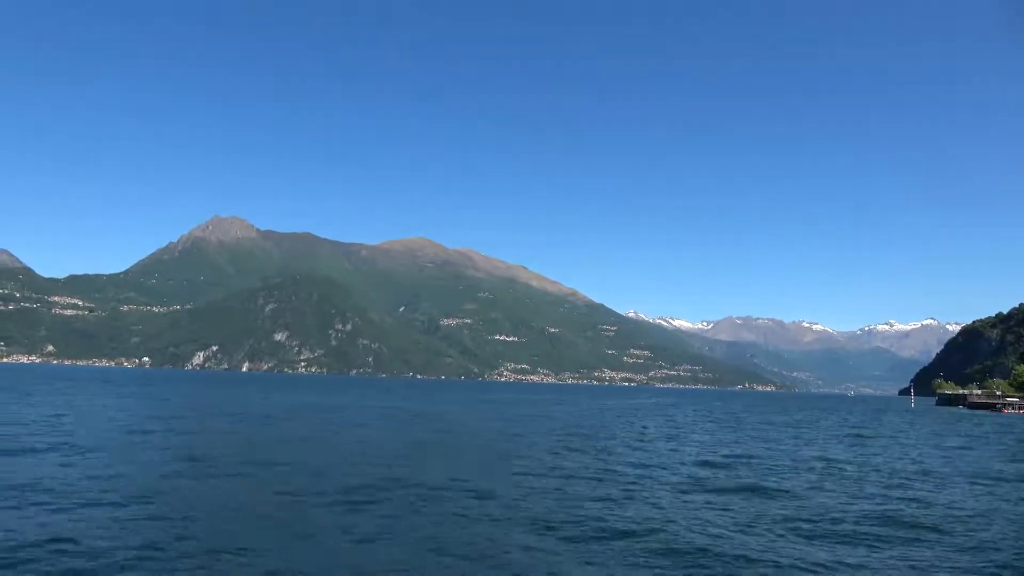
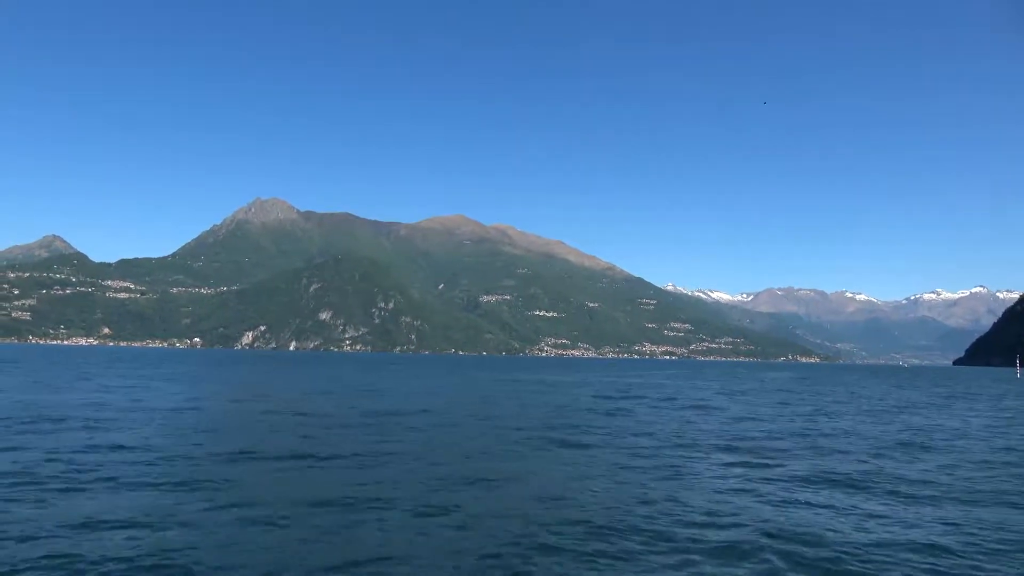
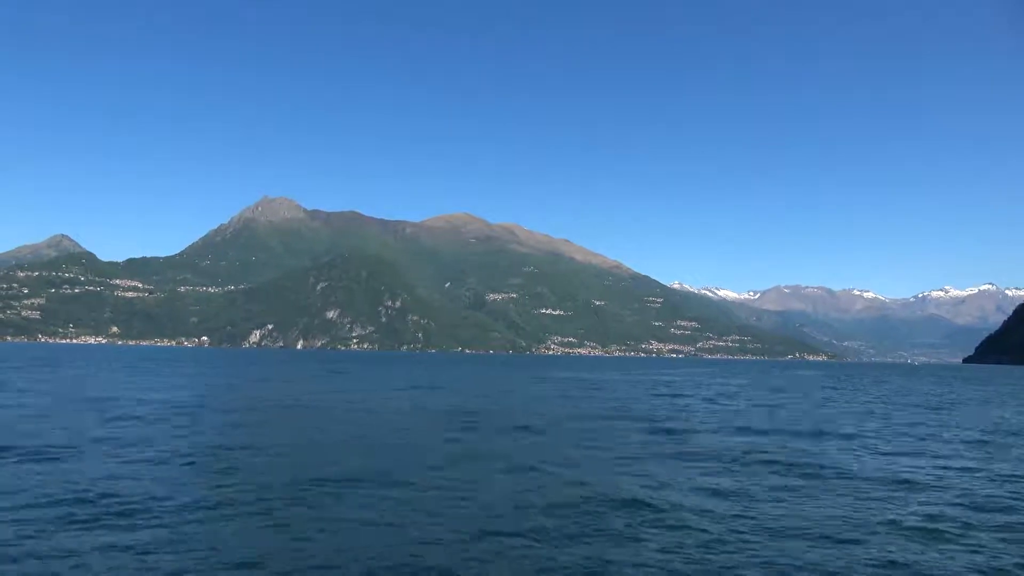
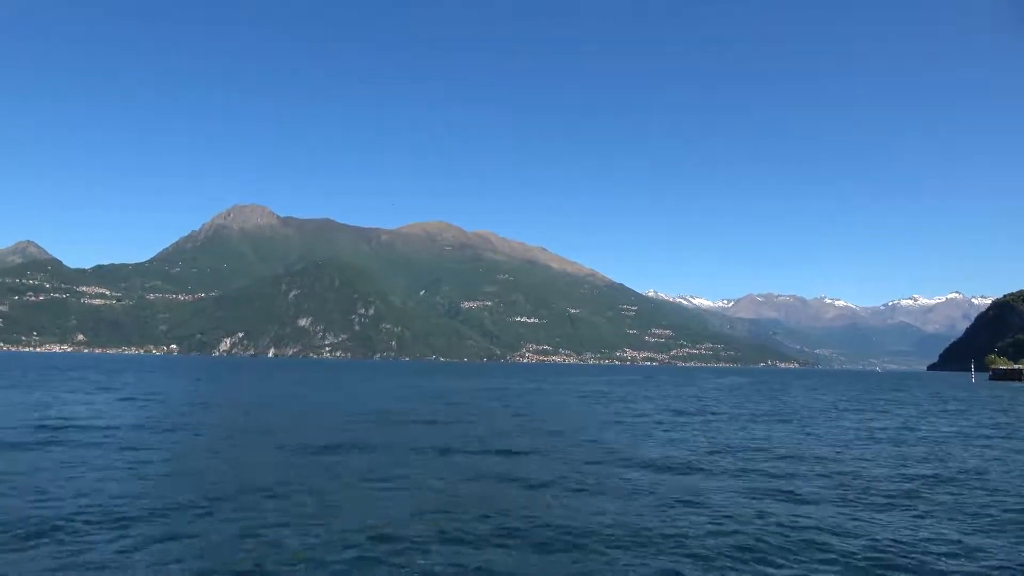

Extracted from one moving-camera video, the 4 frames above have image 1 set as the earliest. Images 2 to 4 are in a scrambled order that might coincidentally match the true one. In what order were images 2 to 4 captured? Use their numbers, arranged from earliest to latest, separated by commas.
4, 2, 3
